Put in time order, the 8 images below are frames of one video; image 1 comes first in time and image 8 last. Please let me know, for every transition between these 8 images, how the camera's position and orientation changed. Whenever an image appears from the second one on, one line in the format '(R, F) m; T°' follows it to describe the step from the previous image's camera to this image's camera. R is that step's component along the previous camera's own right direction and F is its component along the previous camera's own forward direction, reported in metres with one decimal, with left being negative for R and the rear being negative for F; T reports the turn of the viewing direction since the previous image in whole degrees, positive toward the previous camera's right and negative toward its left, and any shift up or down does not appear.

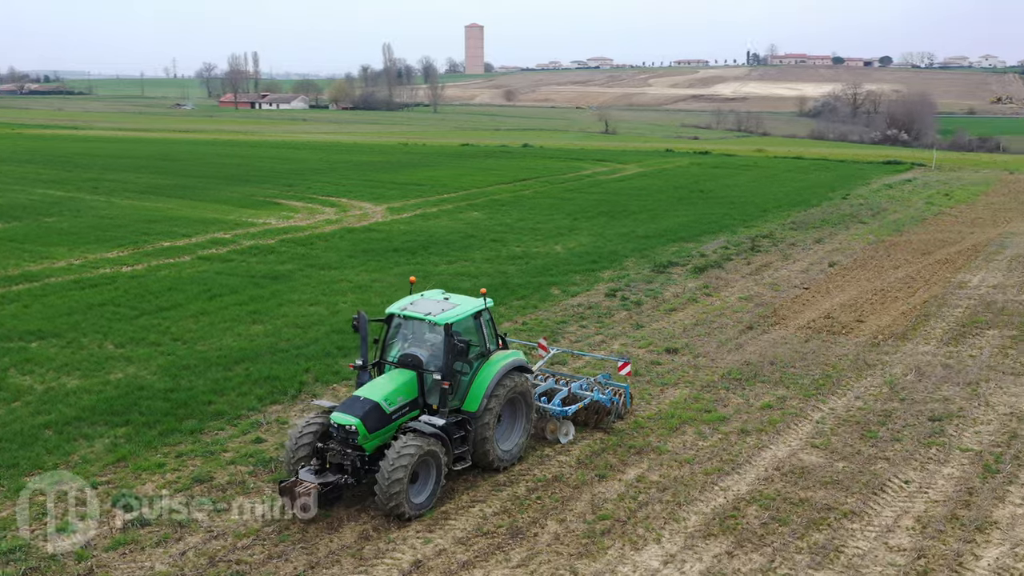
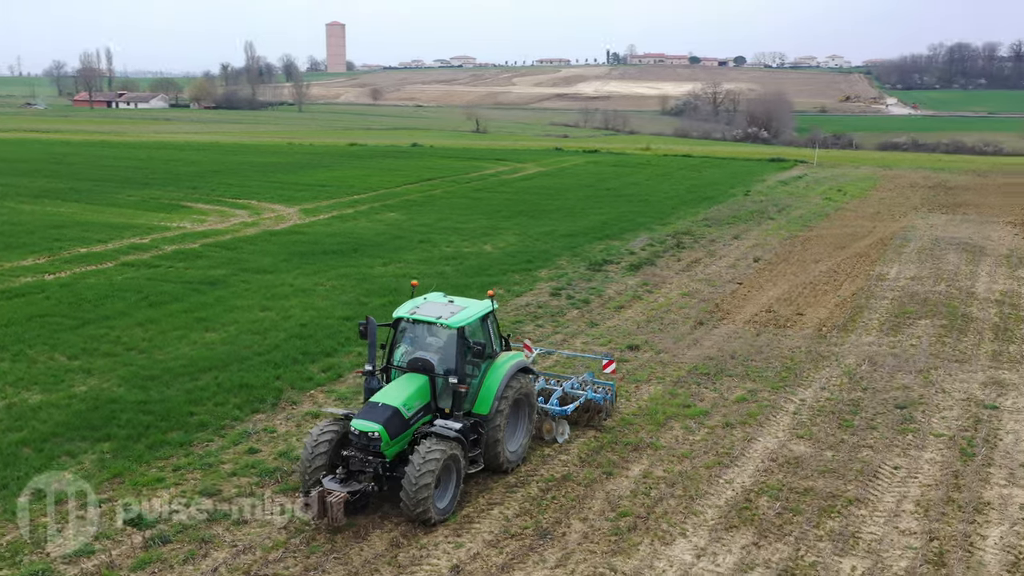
(-1.3, +0.1) m; +7°
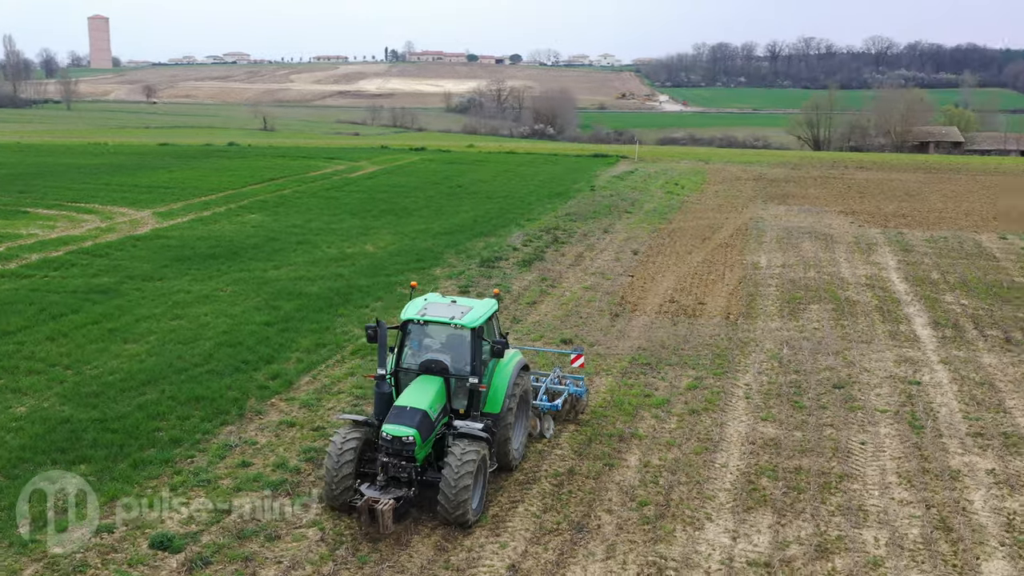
(-2.1, +0.2) m; +11°
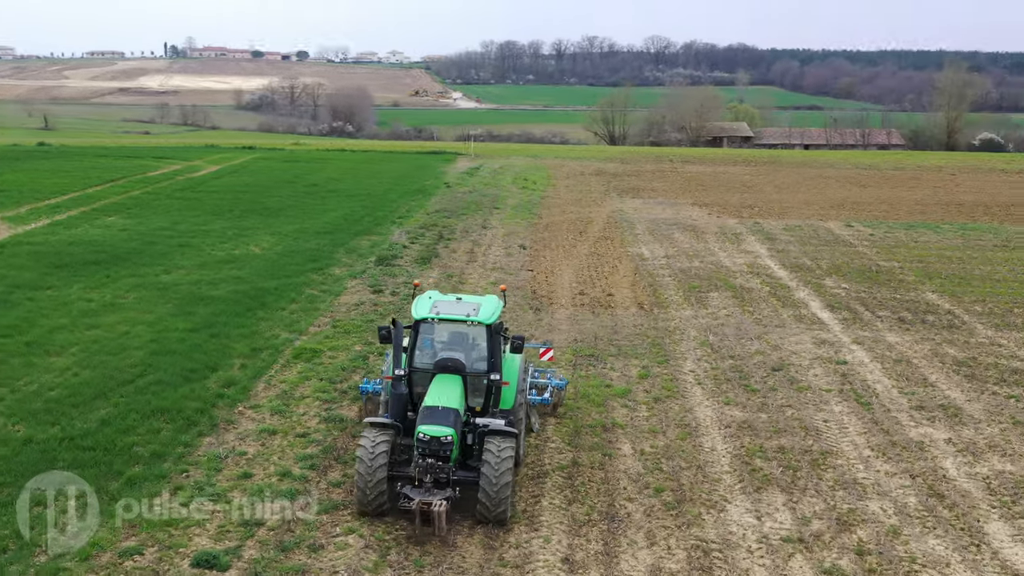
(-2.0, +0.2) m; +10°
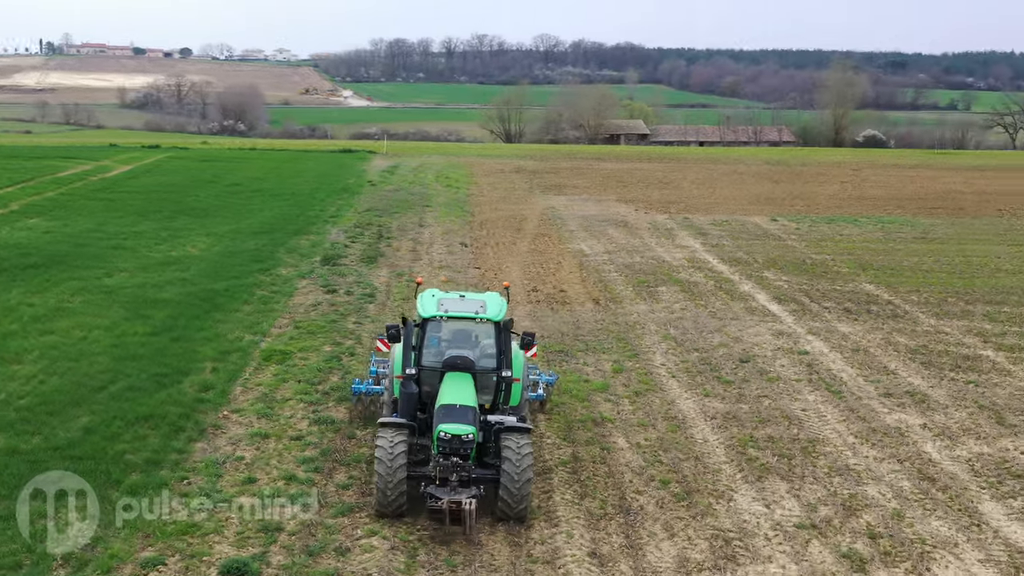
(-1.0, +0.1) m; +5°
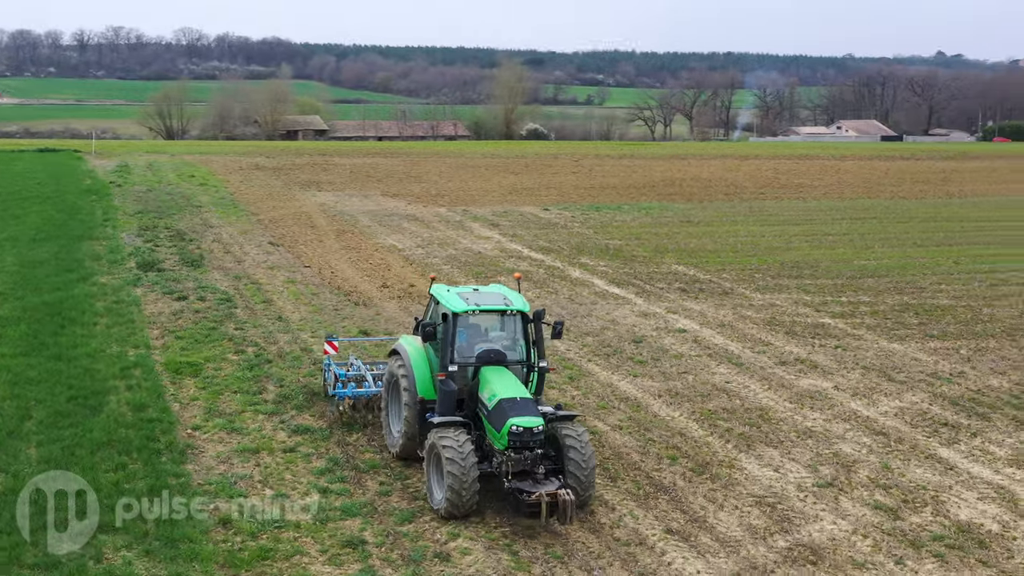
(-3.2, +0.5) m; +17°
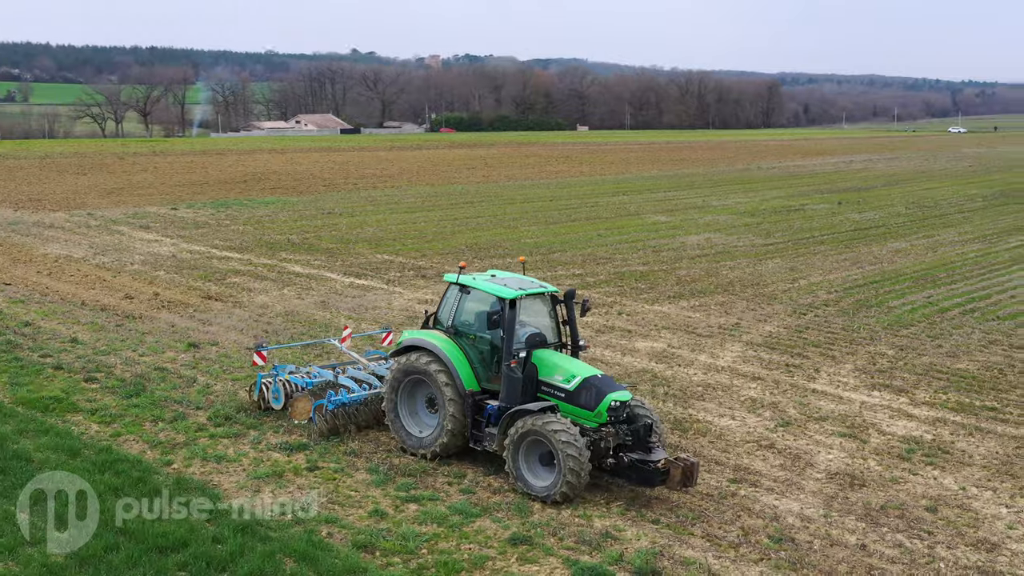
(-4.9, +1.2) m; +27°
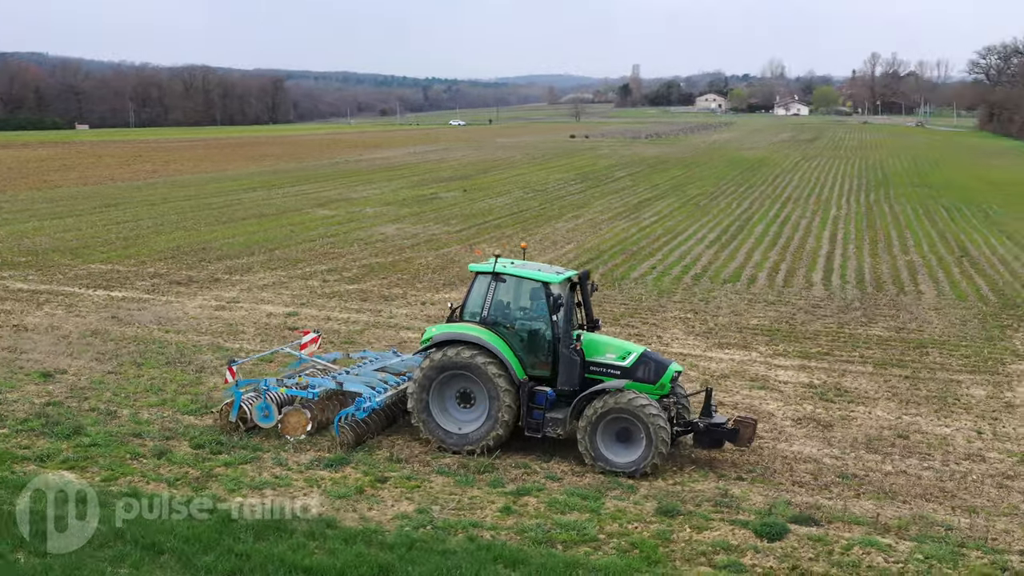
(-4.4, +1.0) m; +25°
